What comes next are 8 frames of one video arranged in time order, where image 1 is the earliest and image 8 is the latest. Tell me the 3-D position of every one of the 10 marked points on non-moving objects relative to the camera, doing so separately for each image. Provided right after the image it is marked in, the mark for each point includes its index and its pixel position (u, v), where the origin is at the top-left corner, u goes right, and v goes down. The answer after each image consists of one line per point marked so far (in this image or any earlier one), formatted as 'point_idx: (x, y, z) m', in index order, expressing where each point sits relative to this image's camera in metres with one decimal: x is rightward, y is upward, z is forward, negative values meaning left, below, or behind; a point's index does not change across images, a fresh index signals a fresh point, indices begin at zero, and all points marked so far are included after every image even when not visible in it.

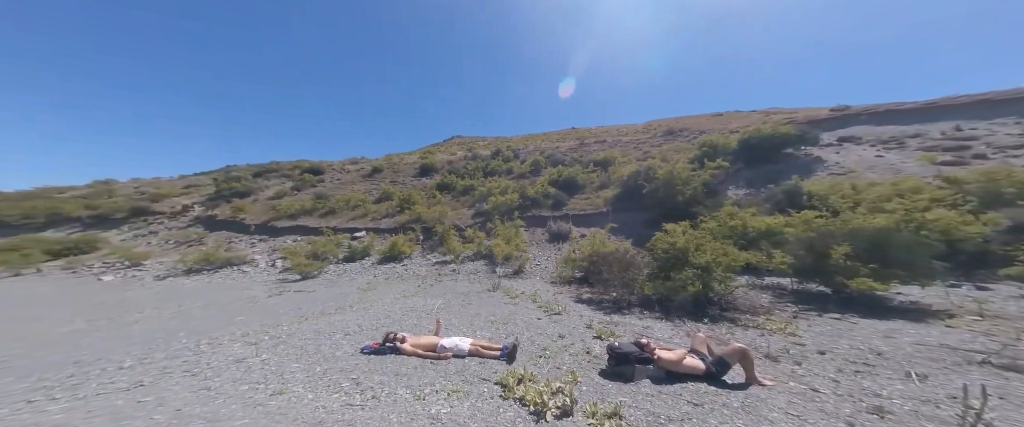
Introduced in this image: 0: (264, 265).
0: (-18.1, -3.8, +19.5) m
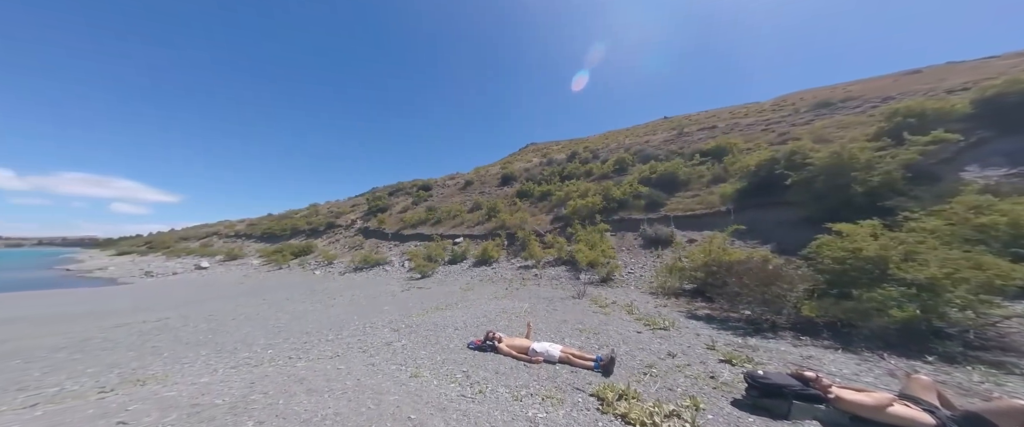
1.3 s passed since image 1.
0: (-11.1, -4.7, +23.9) m
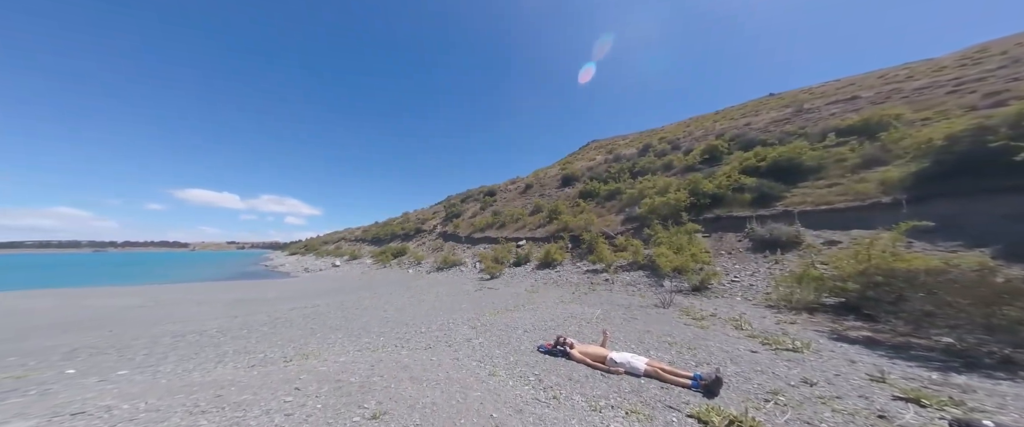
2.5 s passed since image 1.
0: (-4.9, -5.2, +25.7) m
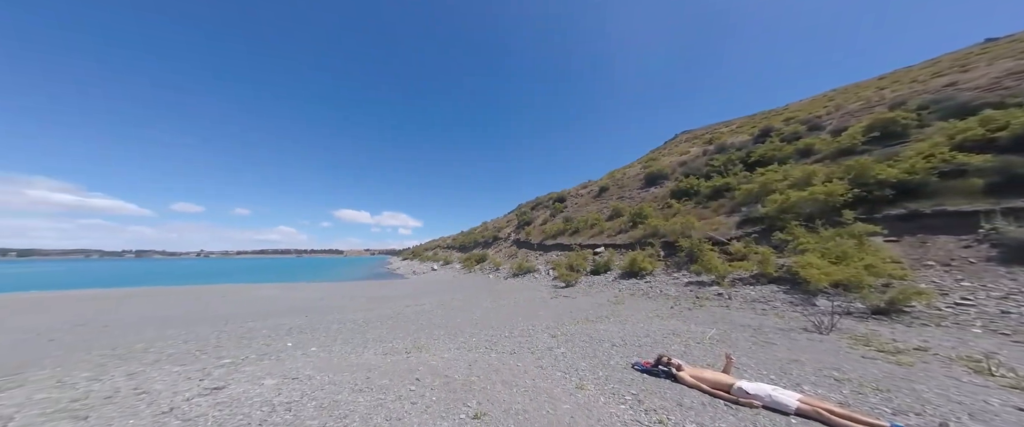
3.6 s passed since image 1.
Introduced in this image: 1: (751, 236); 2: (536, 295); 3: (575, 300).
0: (+2.8, -5.9, +25.8) m
1: (+12.6, -1.2, +13.9) m
2: (+1.4, -6.0, +18.9) m
3: (+3.7, -5.4, +16.0) m
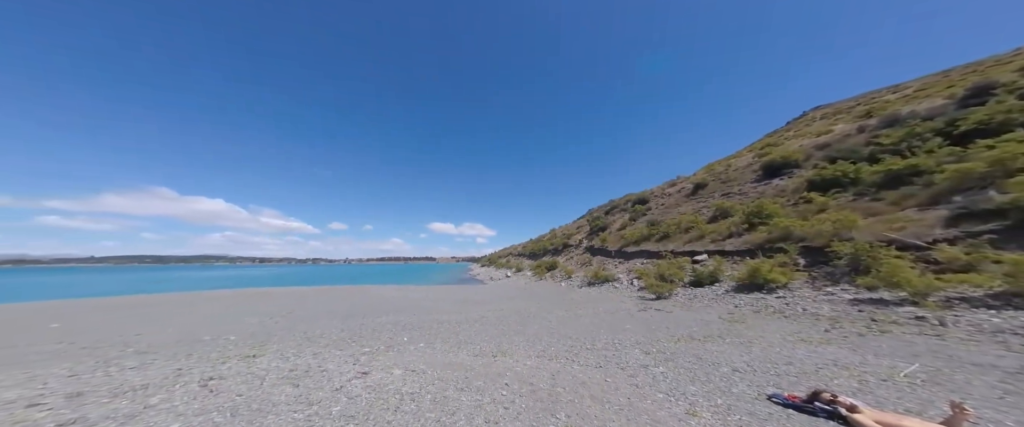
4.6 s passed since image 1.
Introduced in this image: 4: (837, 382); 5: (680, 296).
0: (+10.5, -6.3, +23.8) m
1: (+16.7, -0.9, +10.0) m
2: (+7.3, -6.3, +17.5) m
3: (+8.8, -5.5, +14.2) m
4: (+8.0, -4.0, +6.1) m
5: (+10.9, -5.3, +16.7) m
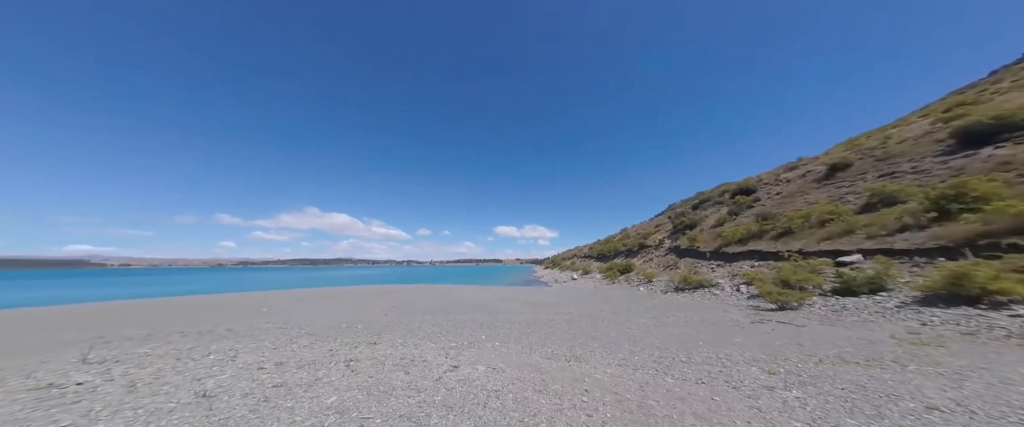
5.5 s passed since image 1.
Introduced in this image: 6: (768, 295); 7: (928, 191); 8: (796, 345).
0: (+17.4, -5.8, +20.3) m
1: (+19.8, -0.1, +5.4) m
2: (+12.8, -5.9, +14.9) m
3: (+13.4, -5.1, +11.3) m
4: (+10.6, -3.6, +3.7) m
5: (+16.0, -4.8, +13.3) m
6: (+15.7, -4.7, +15.0) m
7: (+24.8, +1.4, +15.9) m
8: (+11.6, -5.0, +9.9) m
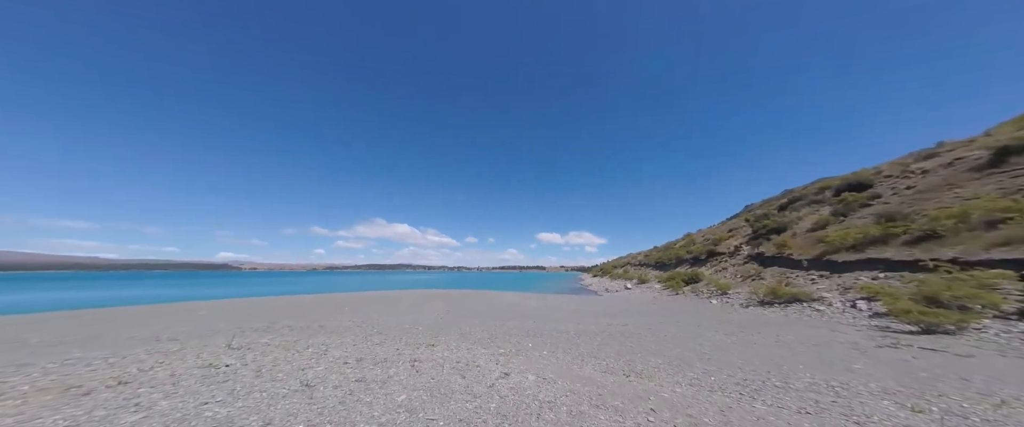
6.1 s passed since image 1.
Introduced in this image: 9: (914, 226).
0: (+21.5, -5.8, +16.3) m
1: (+21.1, +0.3, +1.4) m
2: (+16.0, -5.9, +11.9) m
3: (+15.9, -5.0, +8.3) m
4: (+11.8, -3.4, +1.3) m
5: (+18.9, -4.7, +9.7) m
6: (+18.8, -4.6, +11.5) m
7: (+27.9, +1.7, +10.9) m
8: (+13.9, -5.0, +7.1) m
9: (+28.7, -0.8, +18.6) m
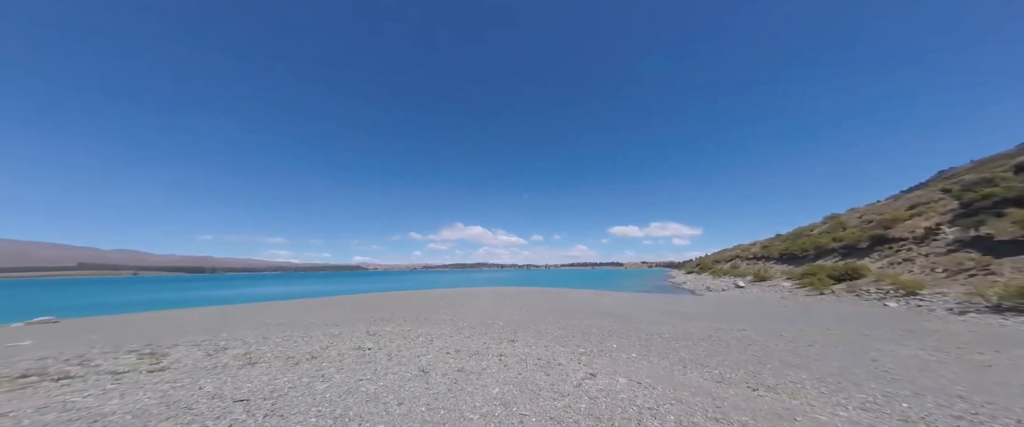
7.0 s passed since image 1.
0: (+23.6, -3.7, +7.9) m
1: (+18.3, +2.1, -6.2) m
2: (+17.1, -4.3, +5.3) m
3: (+15.8, -3.4, +1.8) m
4: (+9.7, -2.3, -3.6) m
5: (+19.0, -2.8, +2.3) m
6: (+19.5, -2.8, +4.0) m
7: (+27.5, +4.2, +0.8) m
8: (+13.6, -3.6, +1.3) m
9: (+30.7, +1.9, +8.0) m
